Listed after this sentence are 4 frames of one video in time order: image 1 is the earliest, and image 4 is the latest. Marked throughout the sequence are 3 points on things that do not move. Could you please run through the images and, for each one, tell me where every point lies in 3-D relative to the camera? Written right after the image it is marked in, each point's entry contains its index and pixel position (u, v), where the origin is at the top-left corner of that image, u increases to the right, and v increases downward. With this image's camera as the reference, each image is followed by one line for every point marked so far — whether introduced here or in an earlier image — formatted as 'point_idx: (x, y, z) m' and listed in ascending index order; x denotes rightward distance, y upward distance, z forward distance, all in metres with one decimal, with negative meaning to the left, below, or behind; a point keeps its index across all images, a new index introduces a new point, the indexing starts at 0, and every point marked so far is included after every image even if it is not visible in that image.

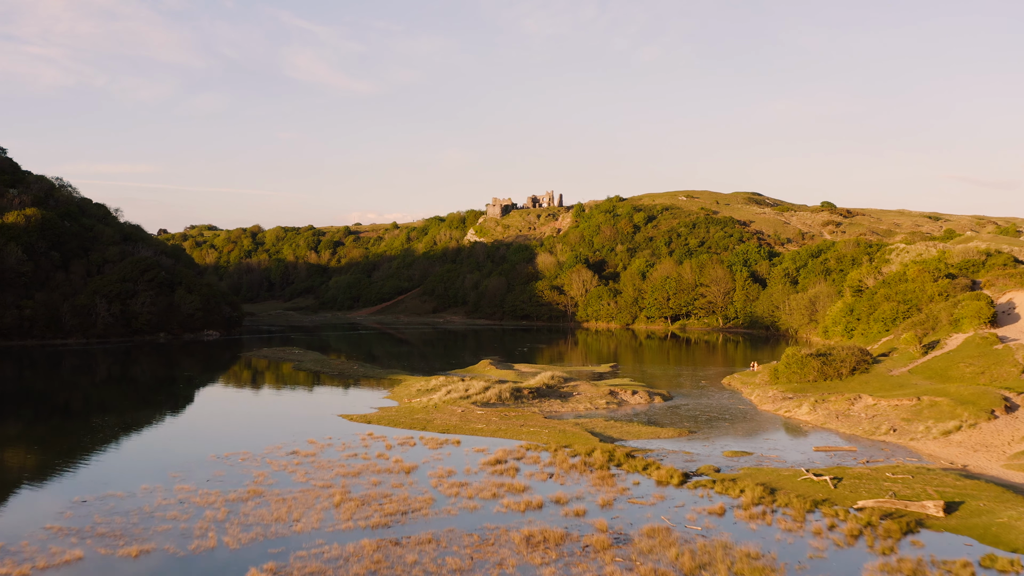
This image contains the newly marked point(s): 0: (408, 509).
0: (-2.2, -4.8, +13.9) m
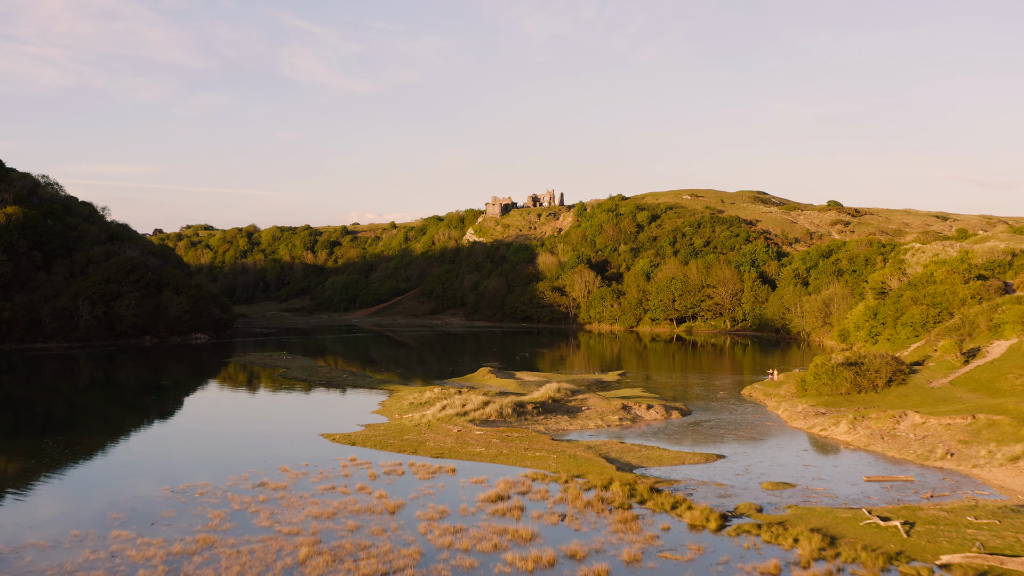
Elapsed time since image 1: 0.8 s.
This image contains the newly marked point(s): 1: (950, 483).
0: (-2.1, -4.9, +11.2) m
1: (+11.5, -5.1, +16.8) m
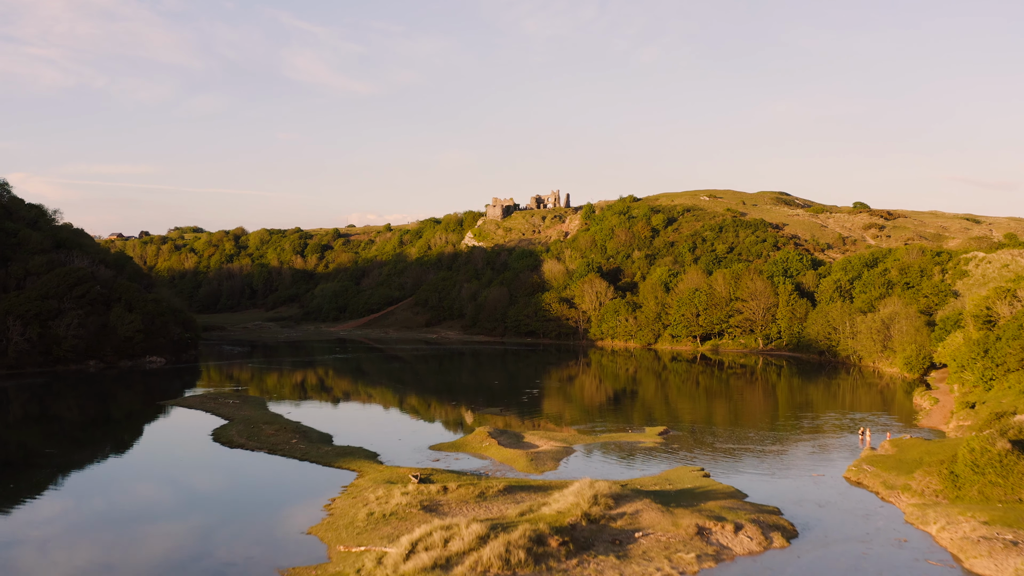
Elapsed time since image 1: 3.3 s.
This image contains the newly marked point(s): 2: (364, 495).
0: (-1.8, -6.3, +2.3) m
1: (+11.8, -6.5, +7.9) m
2: (-4.5, -6.3, +19.9) m
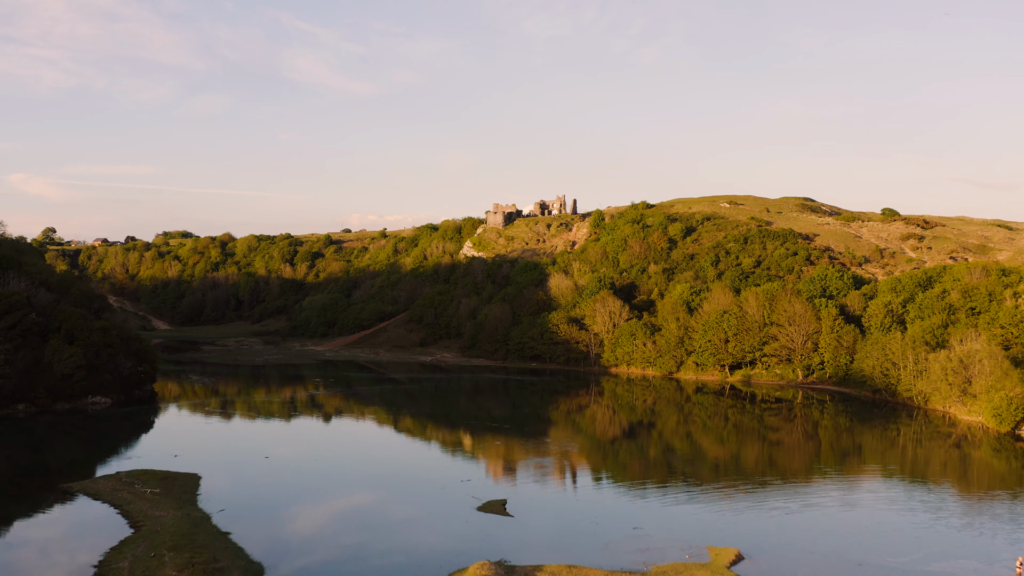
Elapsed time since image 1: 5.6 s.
0: (-1.6, -8.5, -6.1) m
1: (+12.1, -8.7, -0.5) m
2: (-4.2, -8.5, +11.5) m
